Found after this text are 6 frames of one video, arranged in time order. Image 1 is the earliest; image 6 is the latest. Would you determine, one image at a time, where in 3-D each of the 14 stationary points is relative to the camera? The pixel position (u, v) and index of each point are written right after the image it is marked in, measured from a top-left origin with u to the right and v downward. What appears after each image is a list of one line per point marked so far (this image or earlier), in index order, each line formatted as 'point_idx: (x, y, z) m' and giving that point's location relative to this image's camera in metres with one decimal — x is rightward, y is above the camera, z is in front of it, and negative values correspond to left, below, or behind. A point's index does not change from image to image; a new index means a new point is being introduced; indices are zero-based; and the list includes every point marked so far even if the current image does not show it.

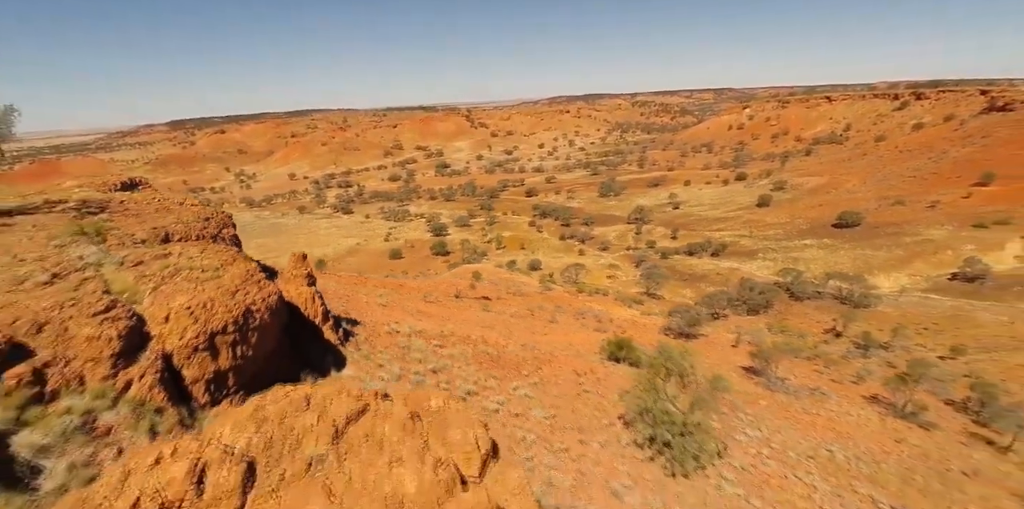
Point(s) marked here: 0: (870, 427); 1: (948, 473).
0: (+10.5, -5.0, +12.8) m
1: (+10.7, -5.3, +10.8) m
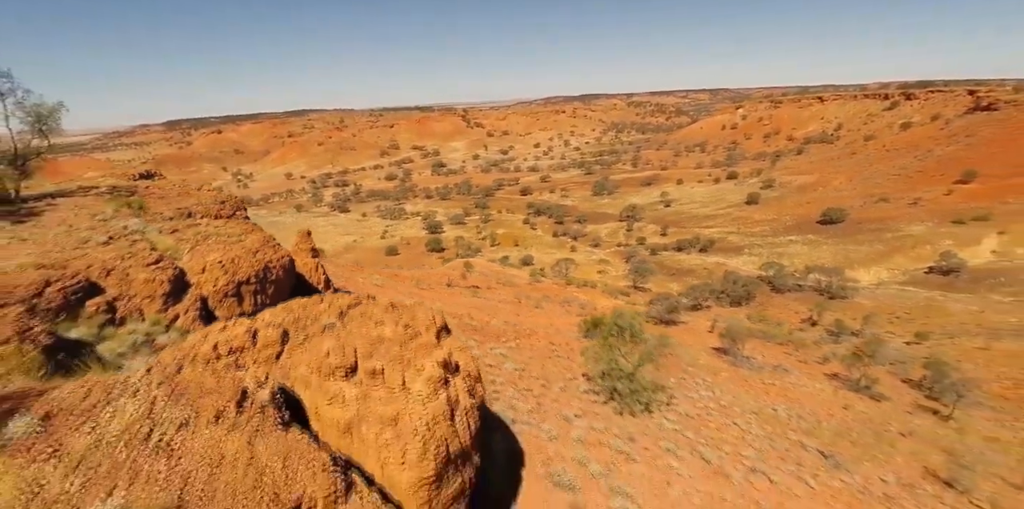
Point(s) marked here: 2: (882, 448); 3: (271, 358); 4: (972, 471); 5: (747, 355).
0: (+10.0, -4.5, +14.0) m
1: (+10.3, -4.8, +12.1) m
2: (+9.2, -4.8, +10.9) m
3: (-2.0, -0.7, +3.6) m
4: (+11.3, -5.3, +10.7) m
5: (+9.1, -3.9, +16.8) m
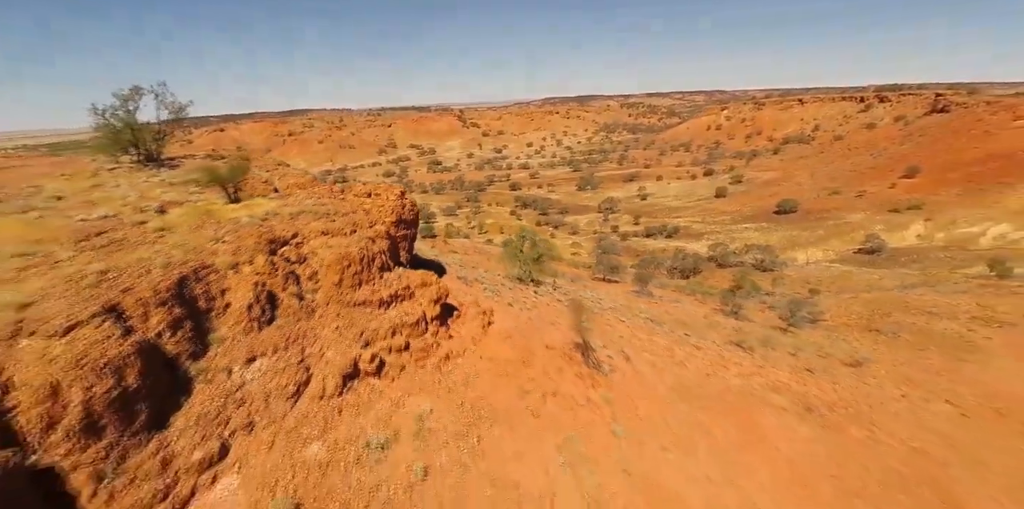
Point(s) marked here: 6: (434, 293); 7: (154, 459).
0: (+8.2, -2.6, +19.7) m
1: (+8.5, -2.9, +17.7) m
2: (+7.4, -2.8, +16.5) m
3: (-3.8, +1.3, +9.2) m
4: (+9.5, -3.4, +16.4) m
5: (+7.3, -2.0, +22.5) m
6: (-1.2, -0.6, +6.8) m
7: (-3.2, -1.8, +4.0) m
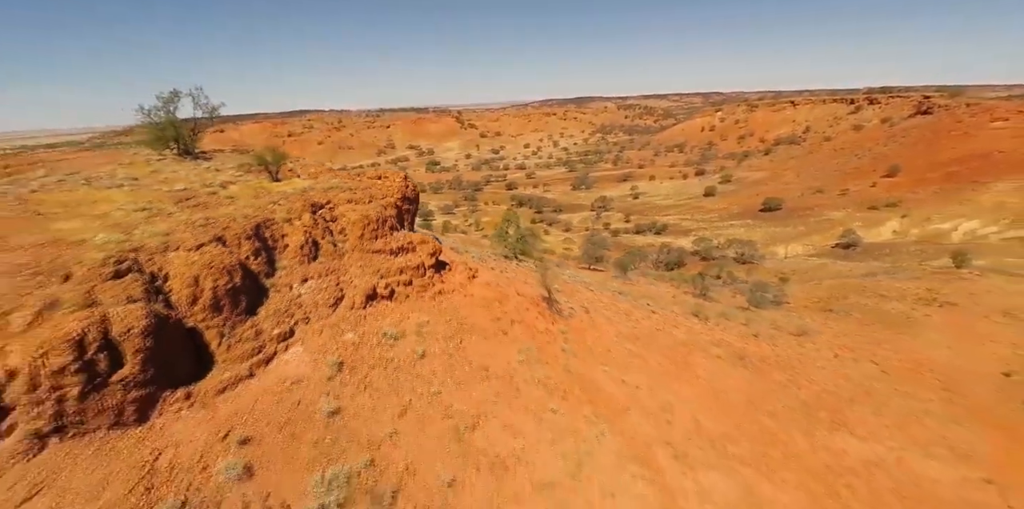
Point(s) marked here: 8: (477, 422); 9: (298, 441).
0: (+7.7, -1.9, +21.9) m
1: (+8.0, -2.2, +20.0) m
2: (+6.9, -2.1, +18.8) m
3: (-4.2, +2.0, +11.4) m
4: (+9.0, -2.7, +18.6) m
5: (+6.8, -1.3, +24.7) m
6: (-1.6, +0.1, +9.0) m
7: (-3.6, -1.1, +6.2) m
8: (-0.5, -2.4, +6.4) m
9: (-2.6, -2.2, +5.3) m
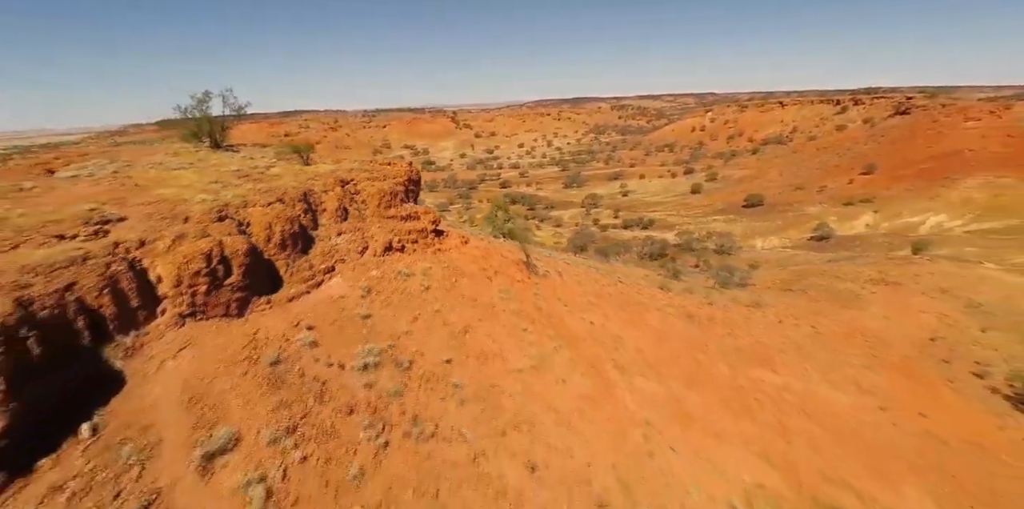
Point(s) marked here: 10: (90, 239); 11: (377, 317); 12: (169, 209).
0: (+7.1, -1.0, +24.5) m
1: (+7.4, -1.3, +22.6) m
2: (+6.4, -1.2, +21.4) m
3: (-4.7, +2.9, +13.9) m
4: (+8.5, -1.8, +21.2) m
5: (+6.2, -0.4, +27.3) m
6: (-2.1, +1.0, +11.5) m
7: (-4.0, -0.2, +8.7) m
8: (-0.9, -1.5, +8.9) m
9: (-2.9, -1.3, +7.8) m
10: (-6.7, +0.2, +7.0) m
11: (-2.5, -1.2, +8.3) m
12: (-6.4, +0.9, +8.2) m
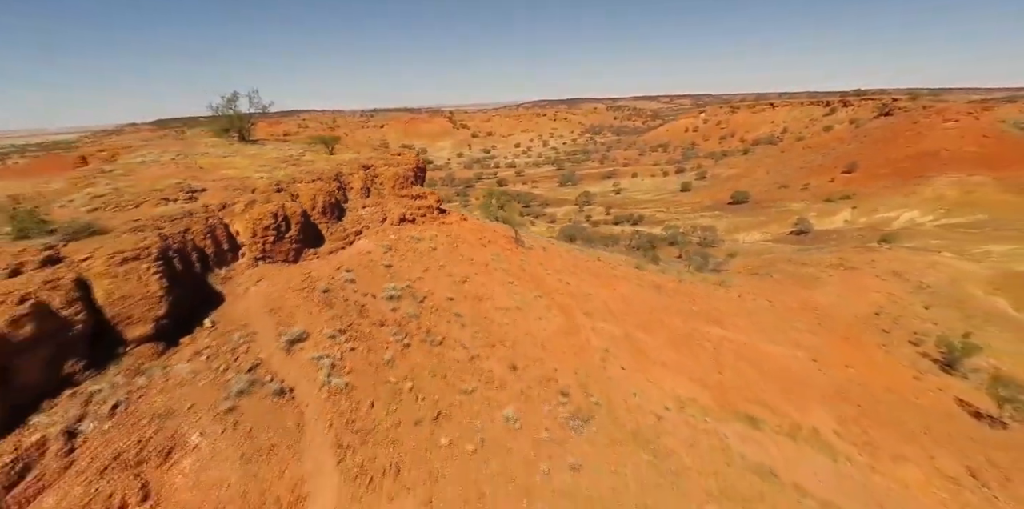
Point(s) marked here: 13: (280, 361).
0: (+6.7, -0.1, +27.1) m
1: (+7.0, -0.5, +25.1) m
2: (+6.0, -0.4, +23.9) m
3: (-5.0, +3.8, +16.4) m
4: (+8.1, -0.9, +23.8) m
5: (+5.8, +0.4, +29.9) m
6: (-2.4, +1.9, +14.0) m
7: (-4.3, +0.7, +11.2) m
8: (-1.2, -0.7, +11.4) m
9: (-3.2, -0.5, +10.3) m
10: (-6.9, +1.1, +9.4) m
11: (-2.8, -0.3, +10.8) m
12: (-6.7, +1.7, +10.7) m
13: (-4.0, -1.8, +7.5) m
